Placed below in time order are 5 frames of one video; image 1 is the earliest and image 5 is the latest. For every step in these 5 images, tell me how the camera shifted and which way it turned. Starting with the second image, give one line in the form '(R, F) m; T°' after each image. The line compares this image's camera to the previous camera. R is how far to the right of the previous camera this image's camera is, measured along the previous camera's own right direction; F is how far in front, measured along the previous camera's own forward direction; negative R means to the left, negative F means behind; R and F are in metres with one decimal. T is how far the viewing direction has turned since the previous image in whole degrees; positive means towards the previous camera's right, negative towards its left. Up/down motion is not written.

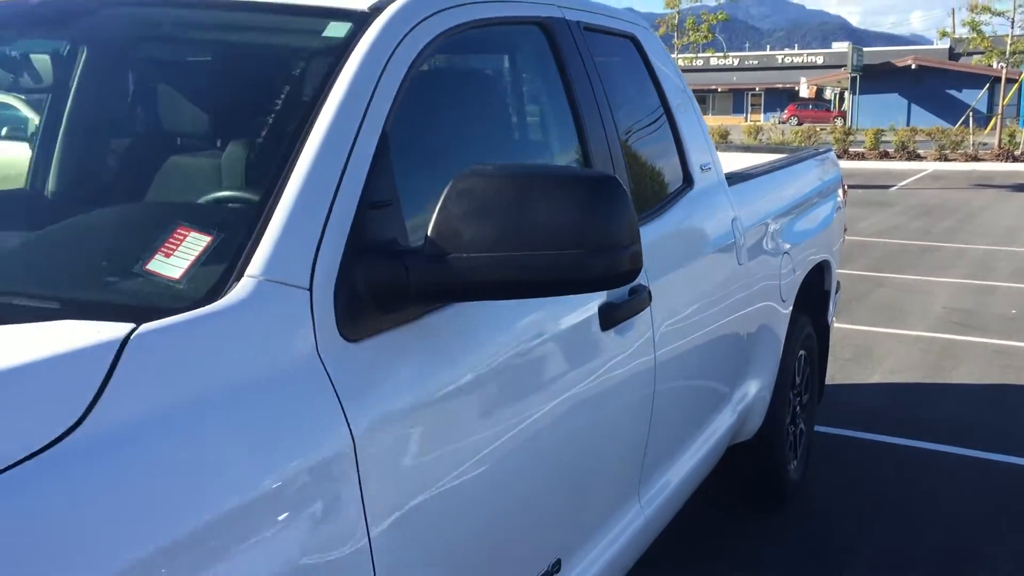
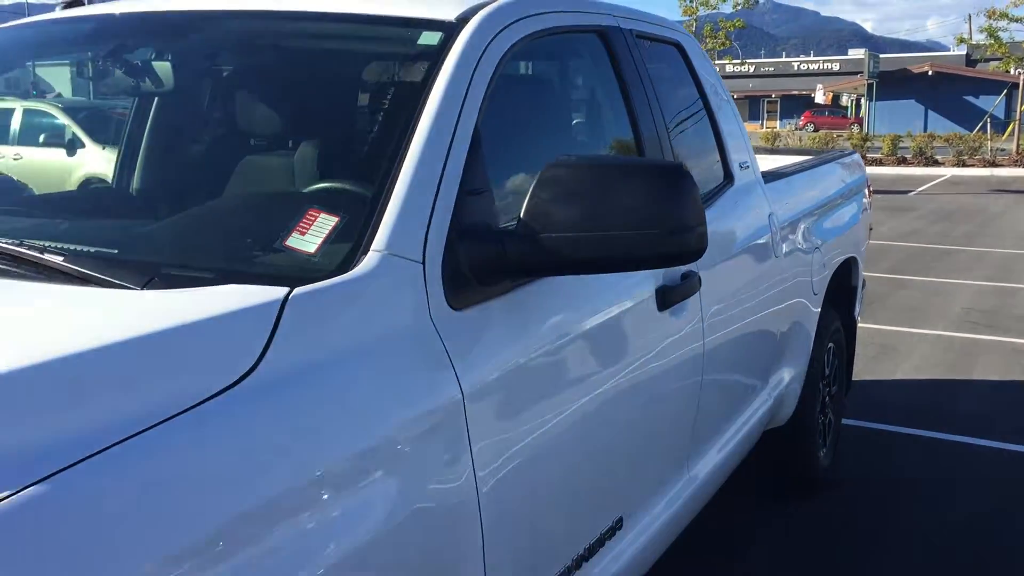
(-0.1, -0.2) m; -1°
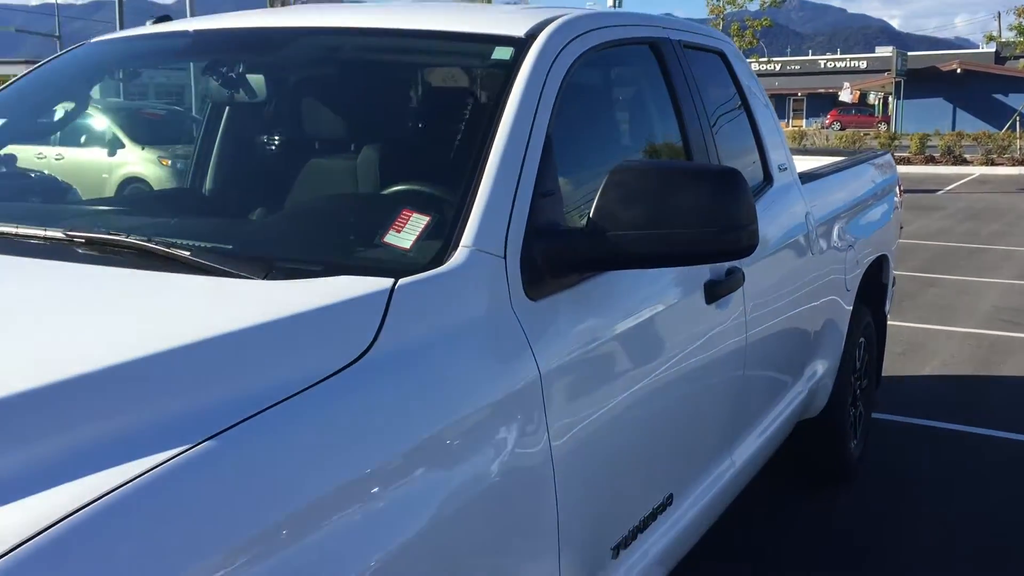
(-0.1, -0.2) m; -1°
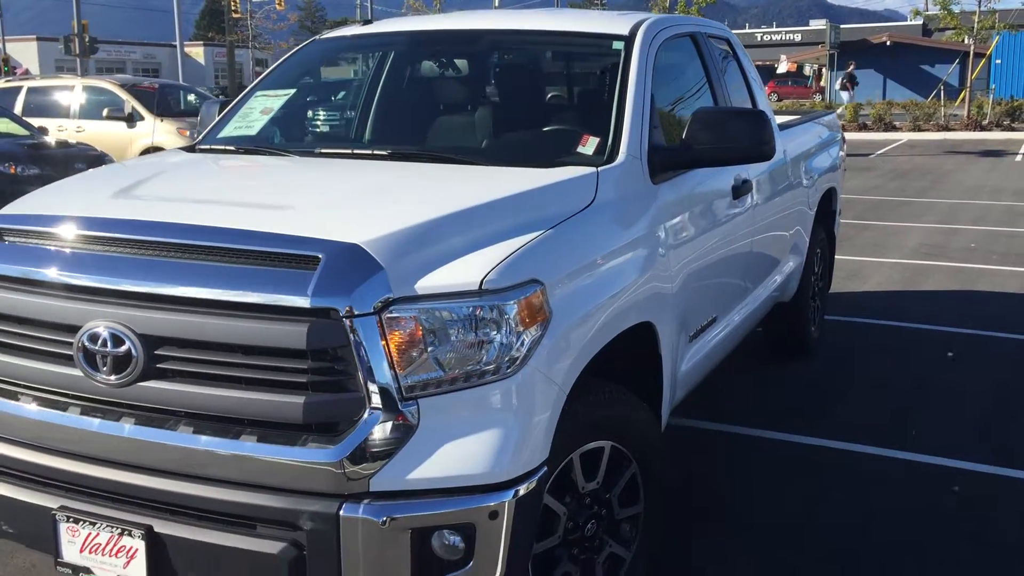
(-0.7, -1.5) m; +3°
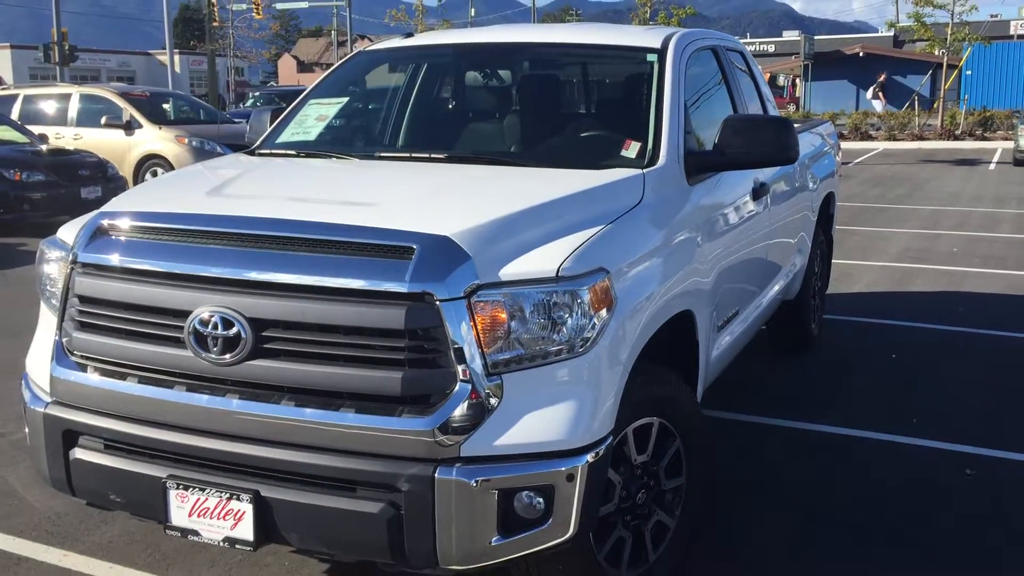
(-0.3, -0.3) m; +1°
